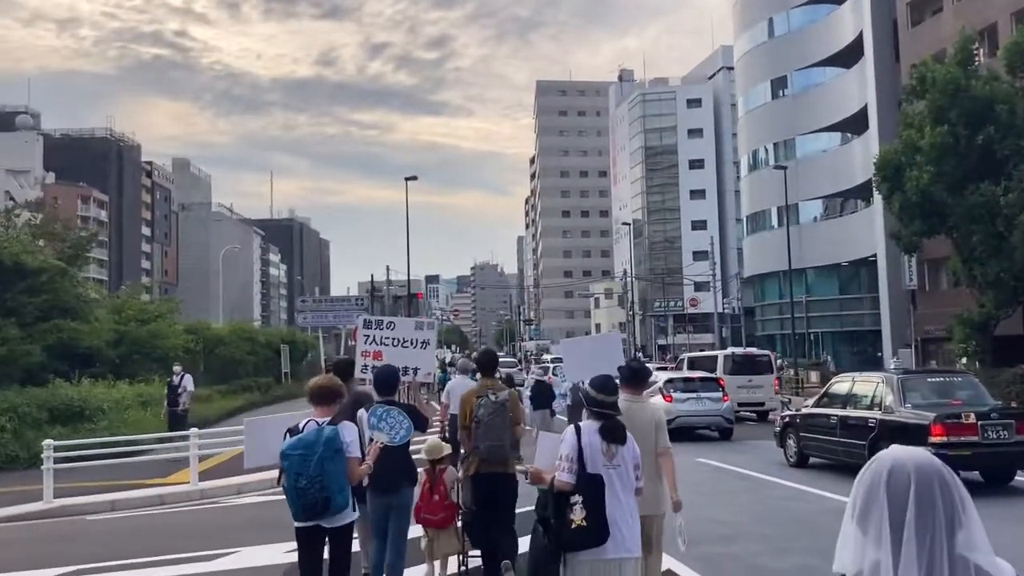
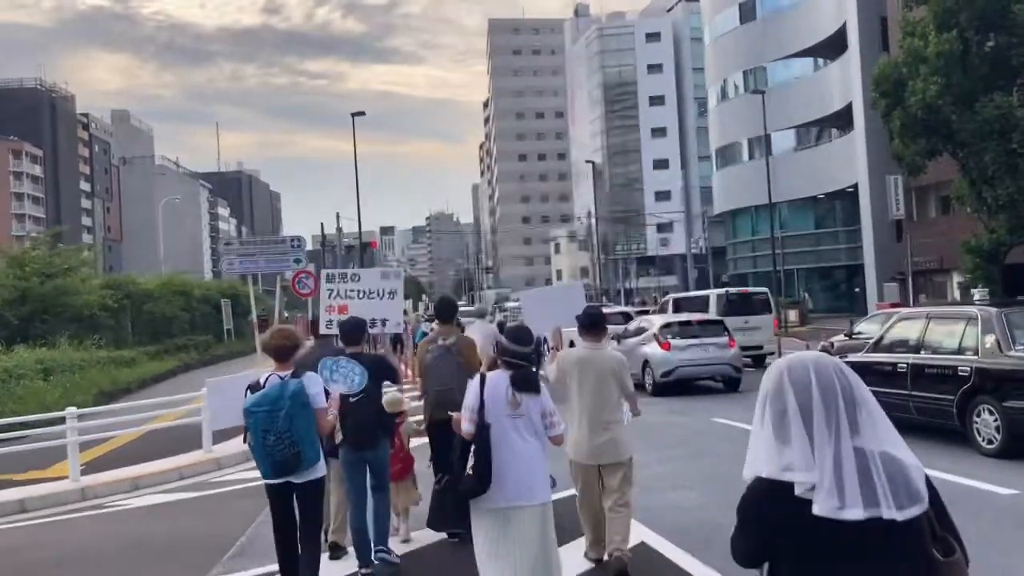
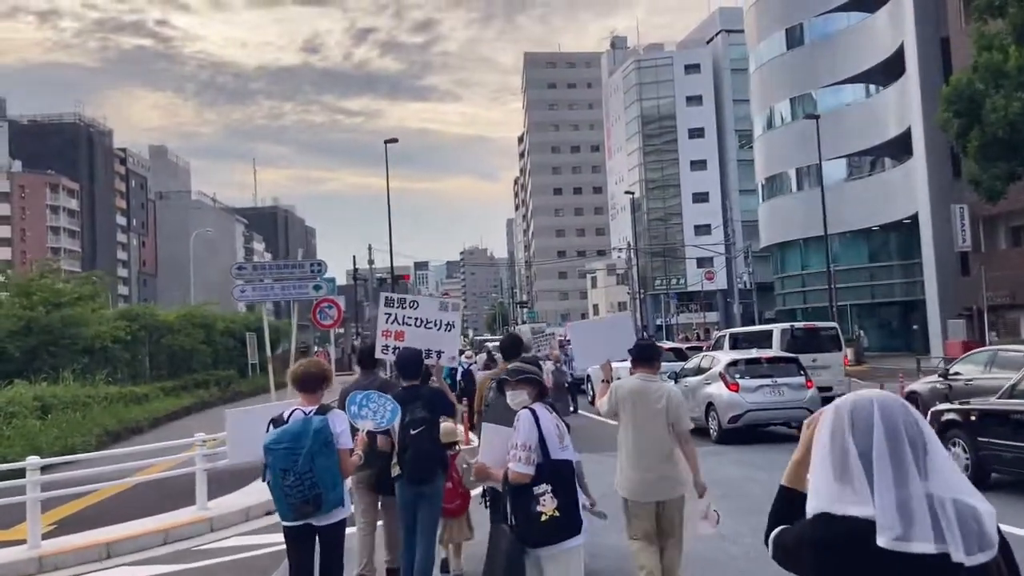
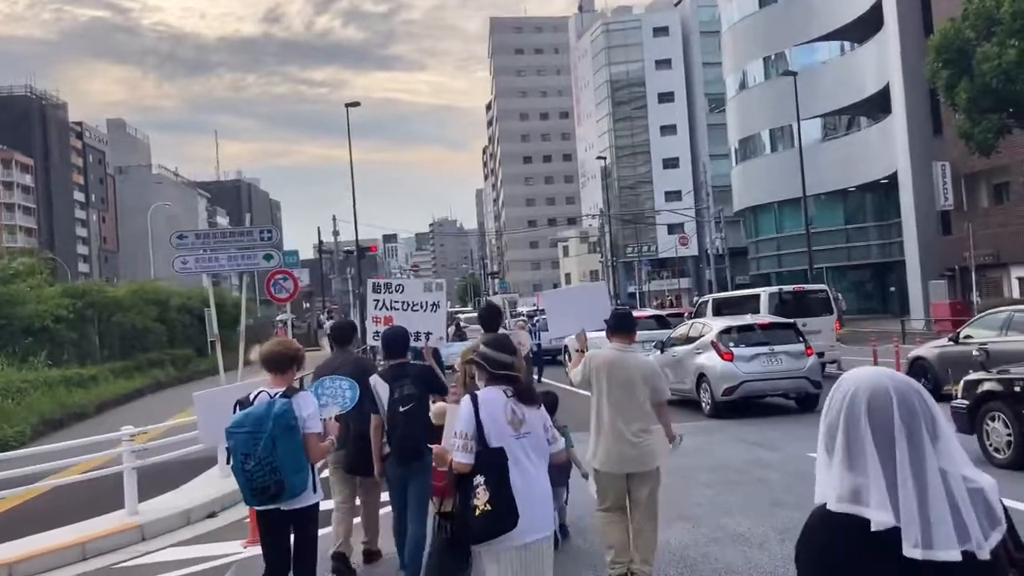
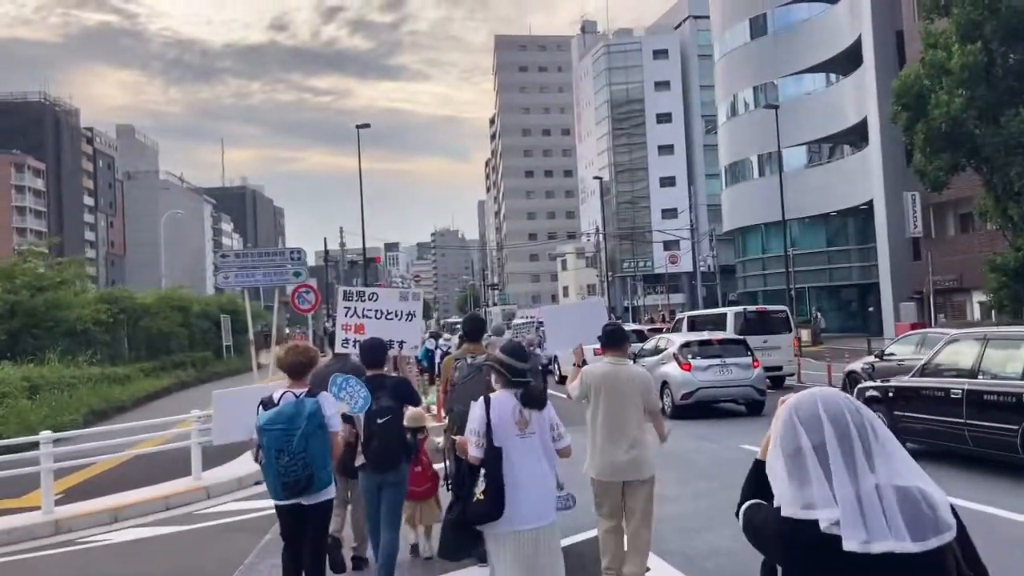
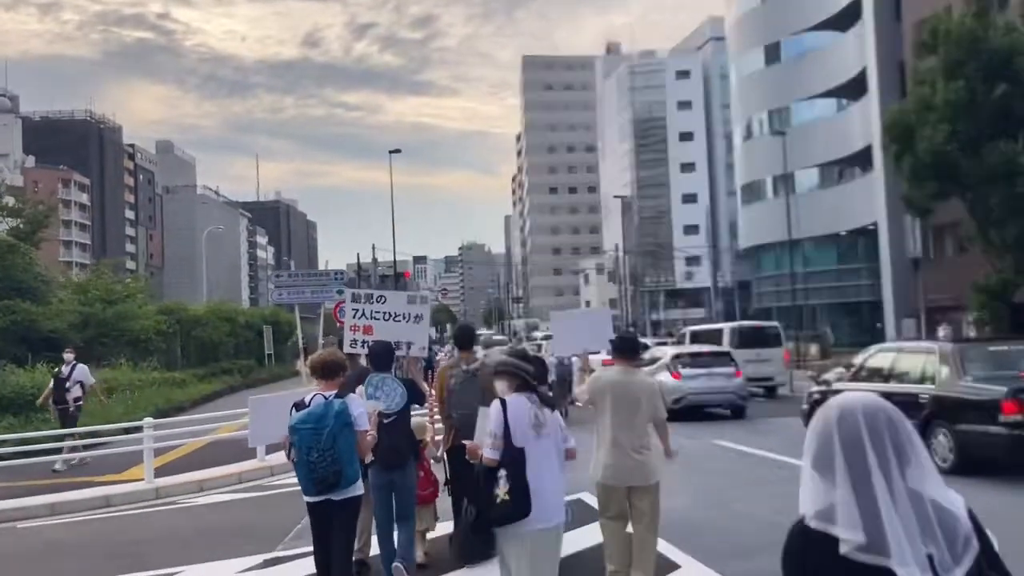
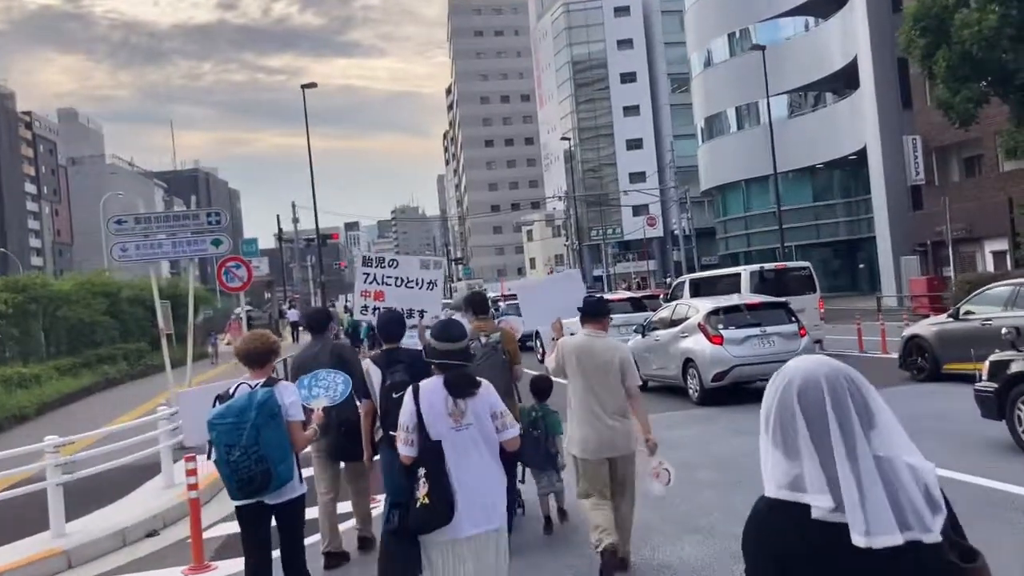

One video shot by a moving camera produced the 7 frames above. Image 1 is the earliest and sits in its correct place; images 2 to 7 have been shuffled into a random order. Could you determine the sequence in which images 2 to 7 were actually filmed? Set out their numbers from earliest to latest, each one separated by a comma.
6, 2, 5, 3, 4, 7
